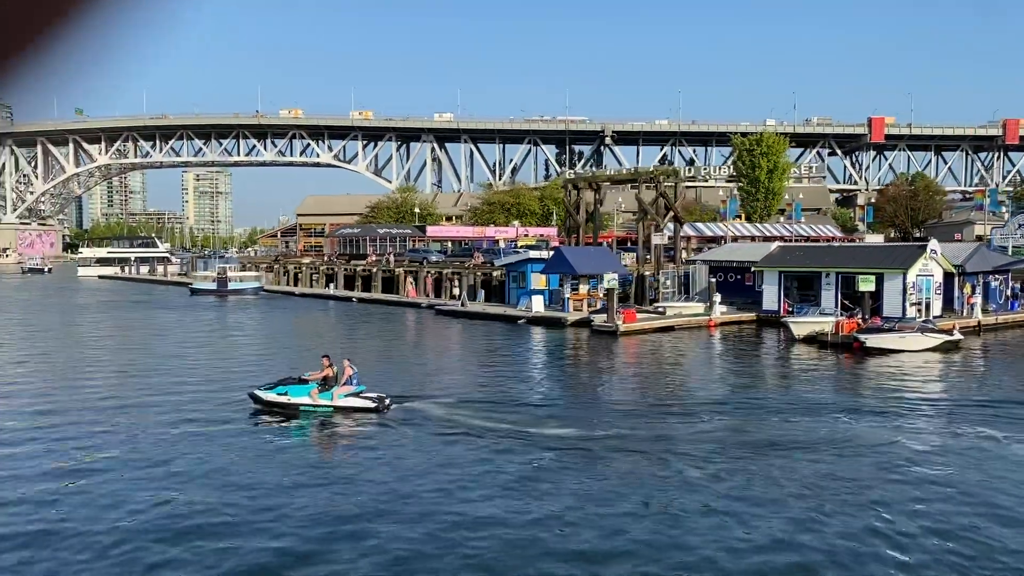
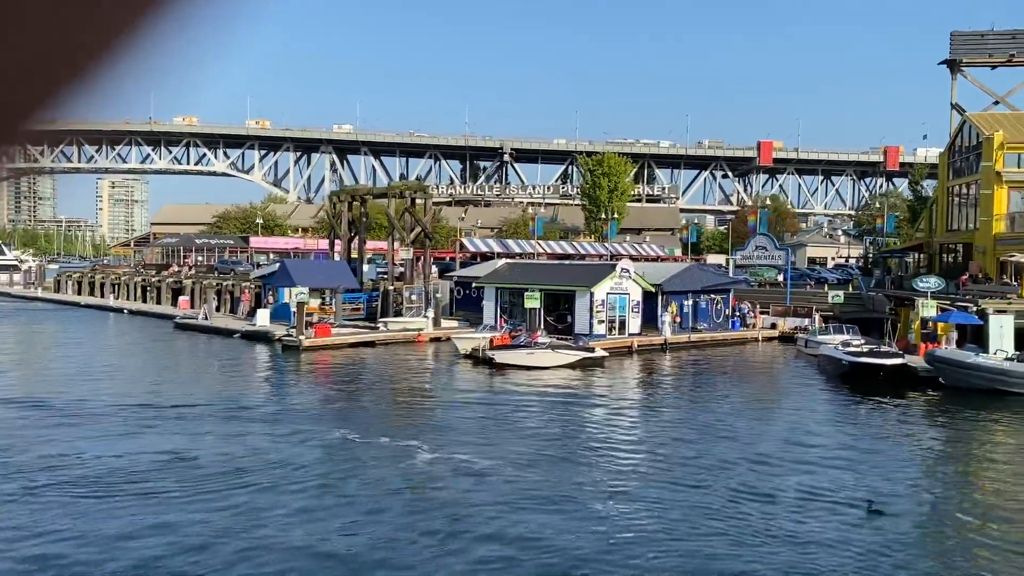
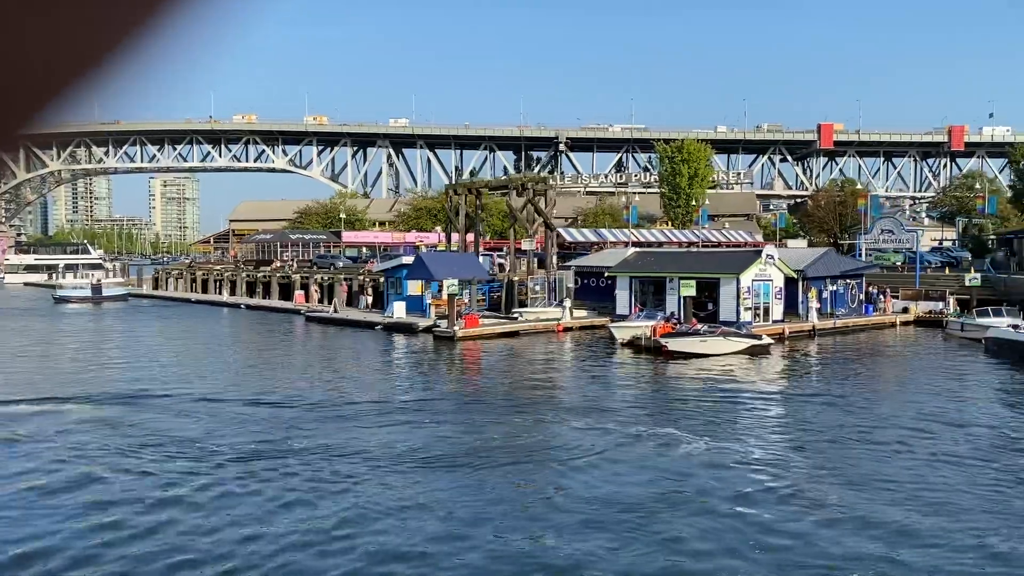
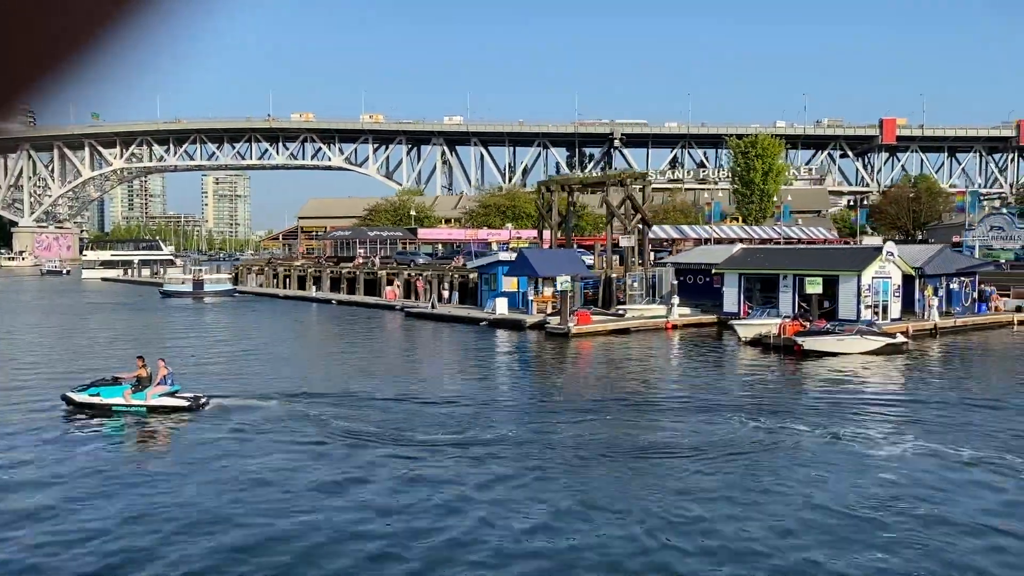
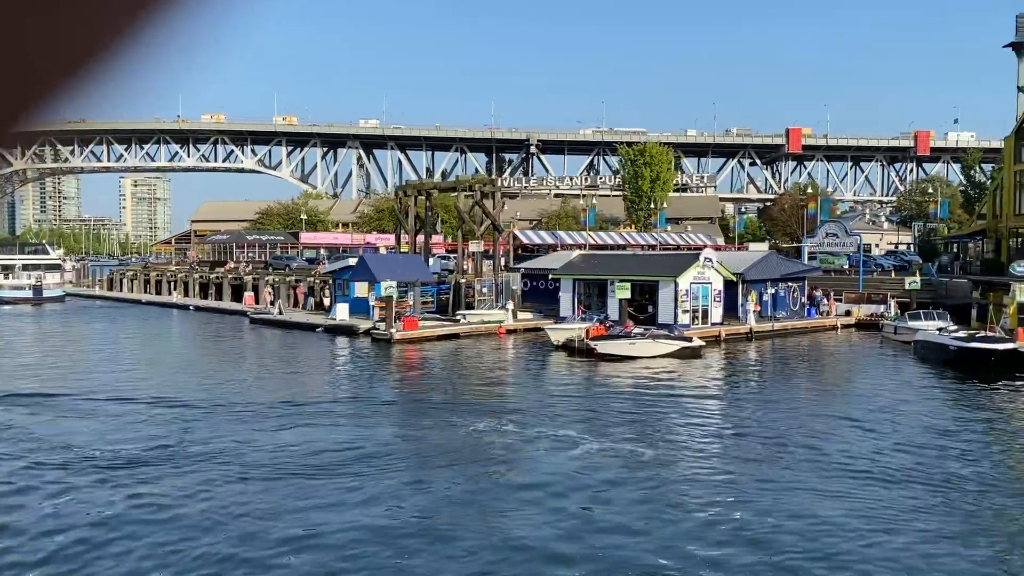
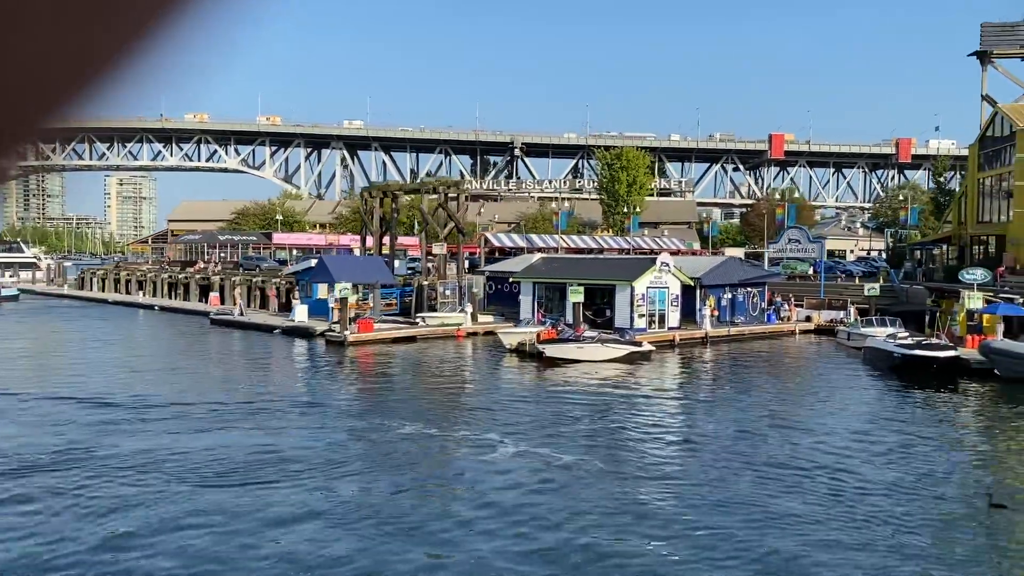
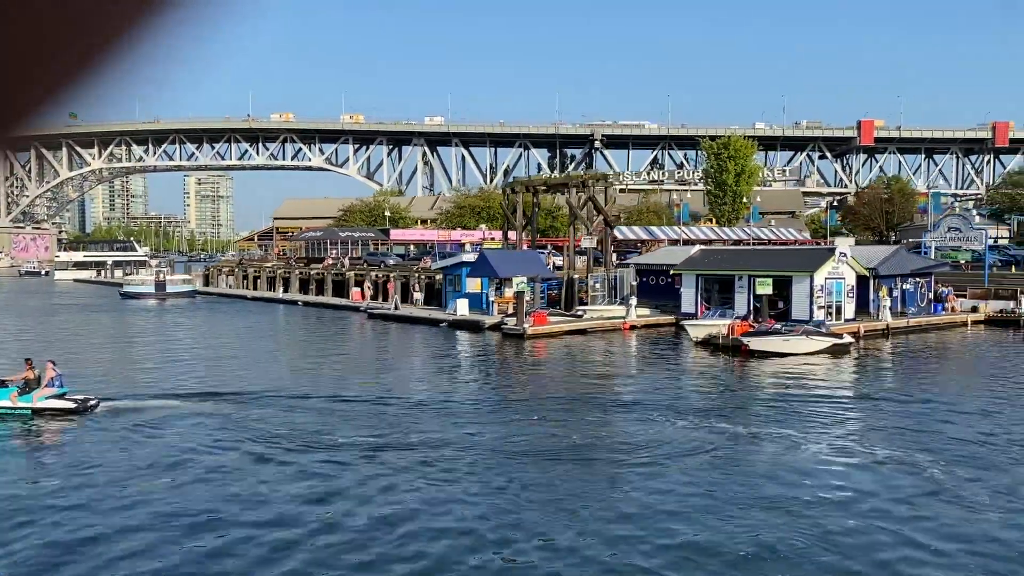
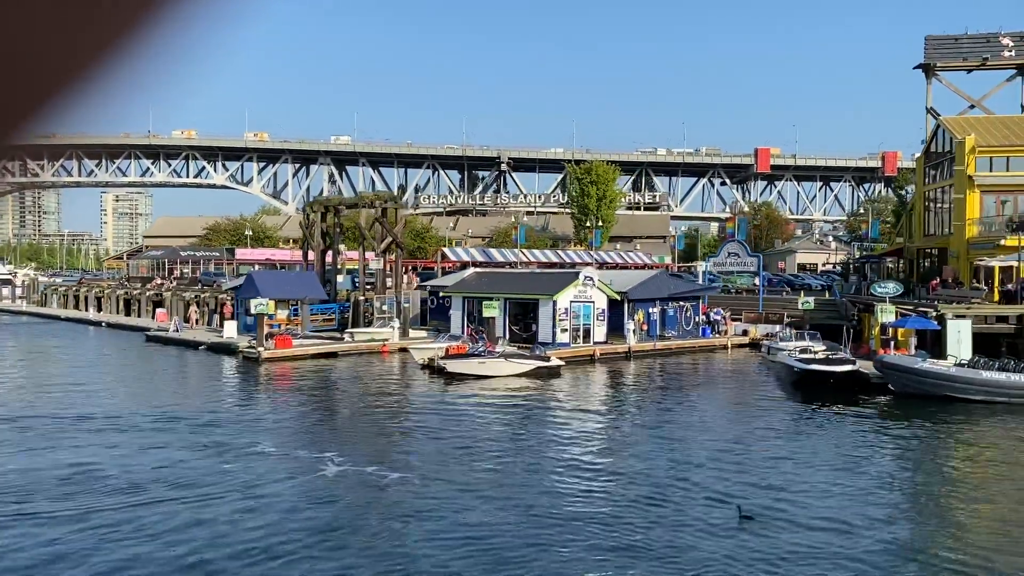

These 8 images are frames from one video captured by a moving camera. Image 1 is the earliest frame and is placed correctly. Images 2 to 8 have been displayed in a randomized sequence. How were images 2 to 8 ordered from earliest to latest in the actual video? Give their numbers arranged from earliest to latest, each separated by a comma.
4, 7, 3, 5, 6, 2, 8
